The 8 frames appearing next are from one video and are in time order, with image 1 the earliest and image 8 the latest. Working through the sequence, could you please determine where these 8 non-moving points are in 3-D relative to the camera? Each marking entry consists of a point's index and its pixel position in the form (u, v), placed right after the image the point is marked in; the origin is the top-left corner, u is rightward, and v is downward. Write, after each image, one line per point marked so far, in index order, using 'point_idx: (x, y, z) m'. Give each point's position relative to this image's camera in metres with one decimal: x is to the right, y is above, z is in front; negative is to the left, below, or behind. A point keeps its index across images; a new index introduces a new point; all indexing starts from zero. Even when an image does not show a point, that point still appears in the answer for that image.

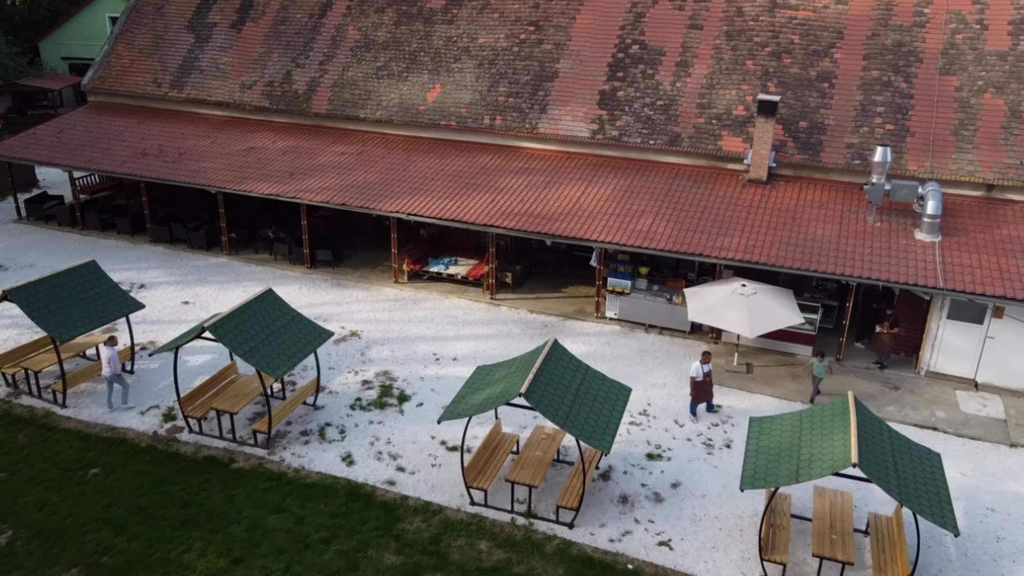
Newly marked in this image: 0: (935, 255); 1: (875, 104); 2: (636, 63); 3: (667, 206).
0: (+8.0, +0.6, +14.9) m
1: (+8.1, +4.1, +17.8) m
2: (+3.1, +5.7, +19.9) m
3: (+3.4, +1.8, +17.2) m
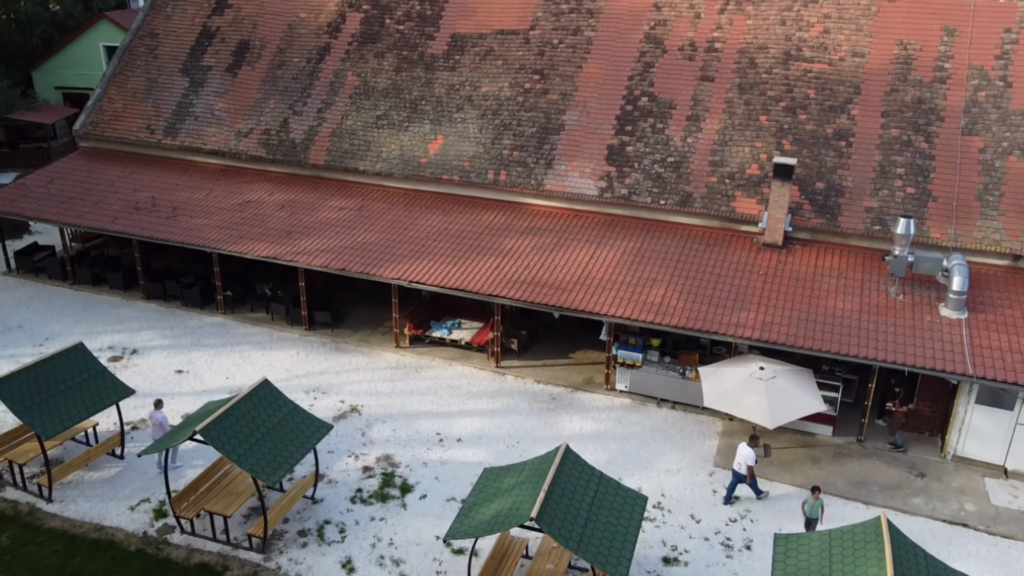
0: (+8.1, -0.8, +14.3) m
1: (+8.3, +2.7, +17.1) m
2: (+3.3, +4.2, +19.2) m
3: (+3.5, +0.3, +16.6) m
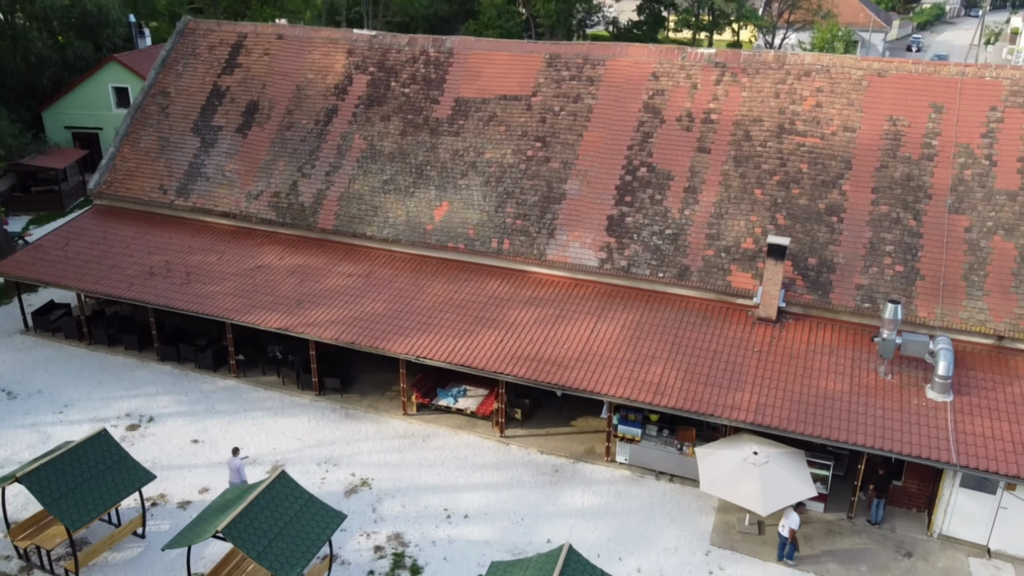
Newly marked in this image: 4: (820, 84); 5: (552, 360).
0: (+8.2, -2.5, +14.9) m
1: (+8.3, +1.0, +17.7) m
2: (+3.3, +2.5, +19.9) m
3: (+3.6, -1.4, +17.2) m
4: (+7.7, +5.1, +19.9) m
5: (+0.9, -1.6, +17.2) m
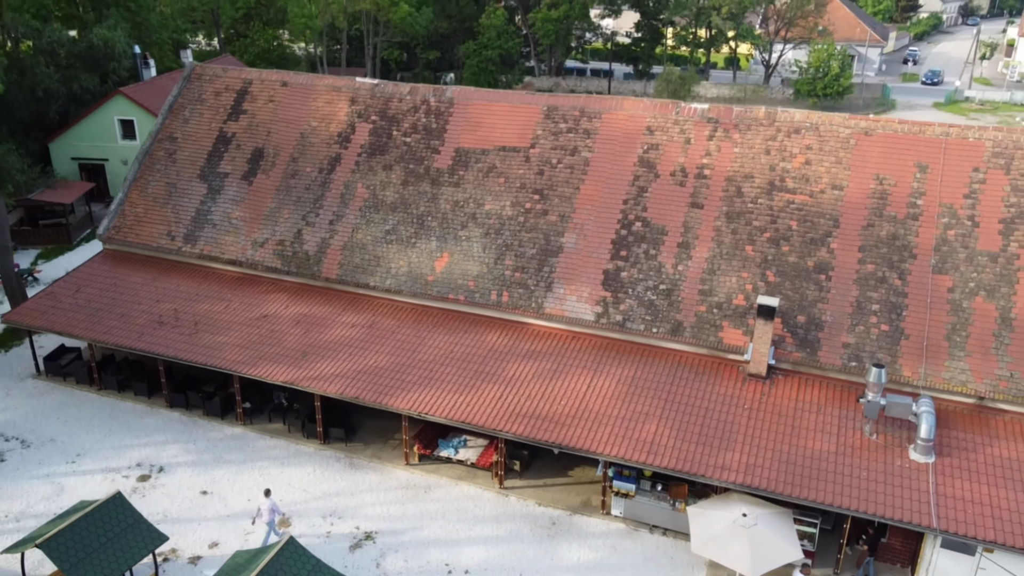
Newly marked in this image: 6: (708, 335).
0: (+8.2, -3.8, +15.5) m
1: (+8.3, -0.3, +18.3) m
2: (+3.3, +1.2, +20.5) m
3: (+3.5, -2.7, +17.8) m
4: (+7.7, +3.8, +20.6) m
5: (+0.8, -2.9, +17.8) m
6: (+4.7, -1.1, +18.9) m
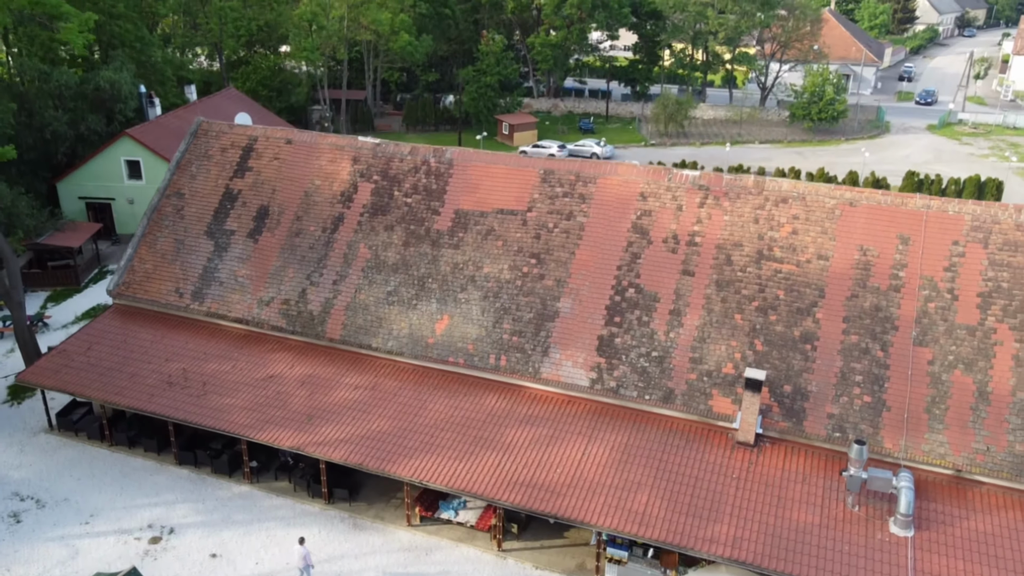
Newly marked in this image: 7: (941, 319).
0: (+8.1, -5.5, +16.3) m
1: (+8.2, -2.0, +19.1) m
2: (+3.2, -0.5, +21.2) m
3: (+3.5, -4.4, +18.6) m
4: (+7.6, +2.1, +21.3) m
5: (+0.8, -4.6, +18.6) m
6: (+4.6, -2.9, +19.6) m
7: (+10.4, -0.8, +19.2) m
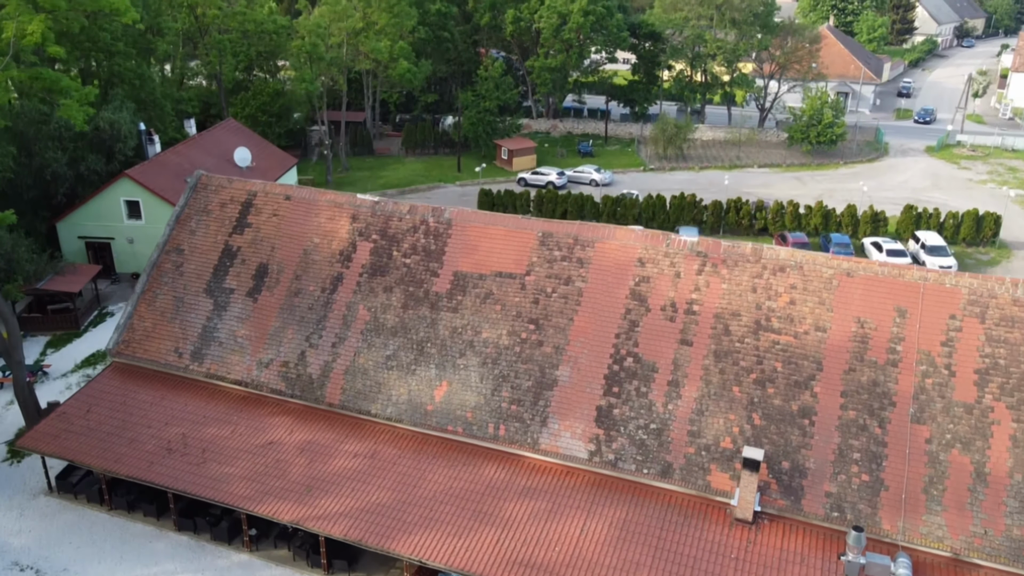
0: (+8.1, -7.4, +16.3) m
1: (+8.2, -3.9, +19.1) m
2: (+3.2, -2.4, +21.3) m
3: (+3.5, -6.3, +18.6) m
4: (+7.6, +0.2, +21.4) m
5: (+0.7, -6.5, +18.6) m
6: (+4.6, -4.7, +19.7) m
7: (+10.4, -2.6, +19.2) m
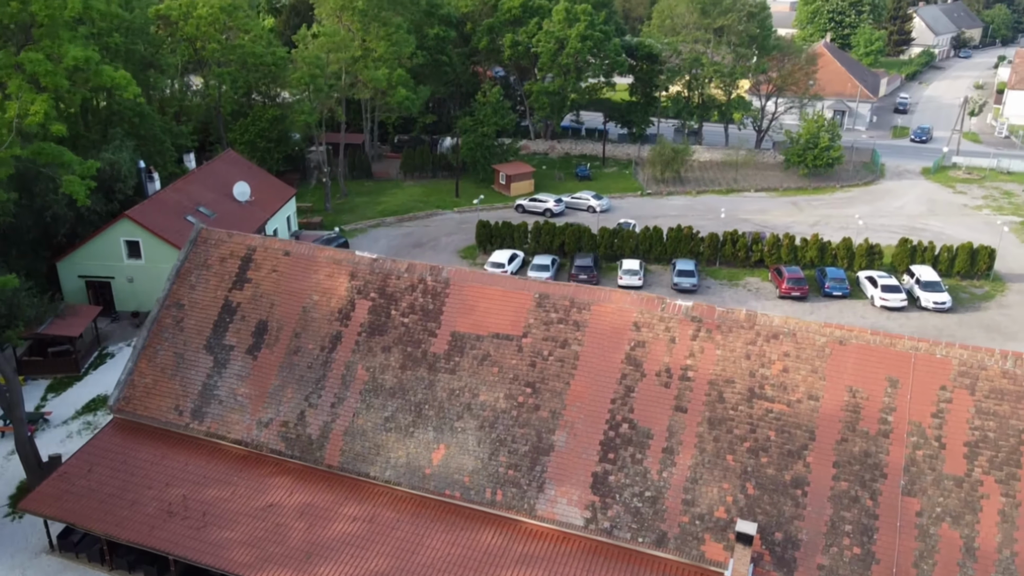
0: (+8.0, -9.2, +16.6) m
1: (+8.1, -5.7, +19.4) m
2: (+3.1, -4.2, +21.6) m
3: (+3.4, -8.1, +18.9) m
4: (+7.5, -1.6, +21.7) m
5: (+0.7, -8.3, +18.9) m
6: (+4.5, -6.6, +19.9) m
7: (+10.3, -4.4, +19.5) m
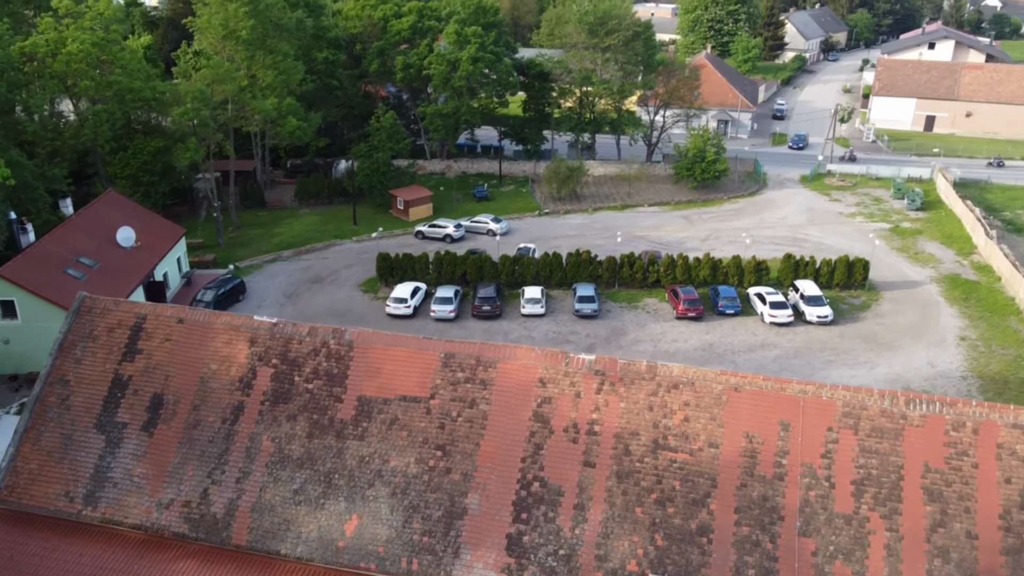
0: (+6.5, -10.6, +17.6) m
1: (+6.0, -7.1, +20.4) m
2: (+0.7, -5.9, +21.9) m
3: (+1.5, -9.8, +19.3) m
4: (+5.0, -3.1, +22.5) m
5: (-1.1, -10.1, +18.9) m
6: (+2.4, -8.2, +20.5) m
7: (+8.1, -5.8, +20.7) m
